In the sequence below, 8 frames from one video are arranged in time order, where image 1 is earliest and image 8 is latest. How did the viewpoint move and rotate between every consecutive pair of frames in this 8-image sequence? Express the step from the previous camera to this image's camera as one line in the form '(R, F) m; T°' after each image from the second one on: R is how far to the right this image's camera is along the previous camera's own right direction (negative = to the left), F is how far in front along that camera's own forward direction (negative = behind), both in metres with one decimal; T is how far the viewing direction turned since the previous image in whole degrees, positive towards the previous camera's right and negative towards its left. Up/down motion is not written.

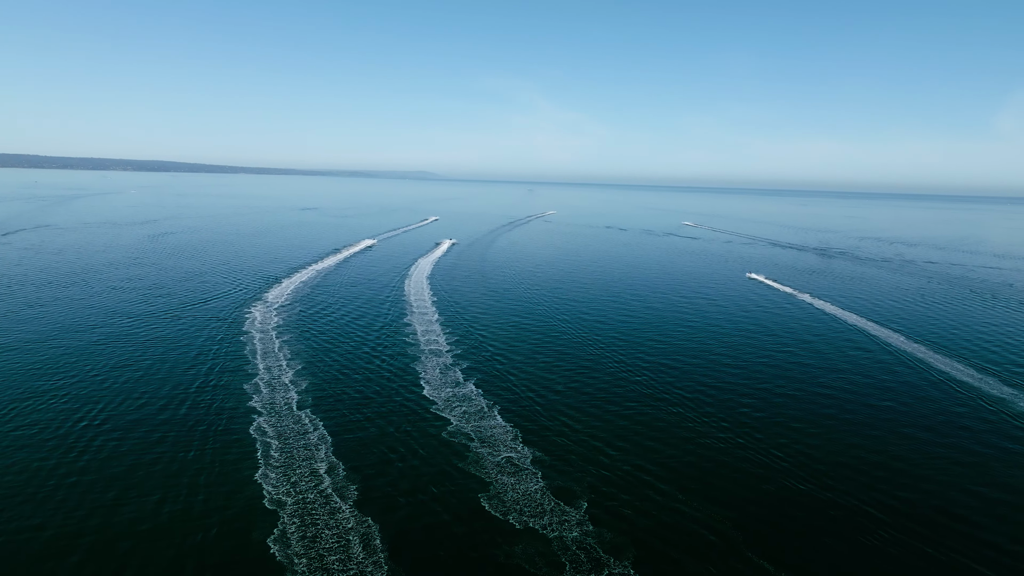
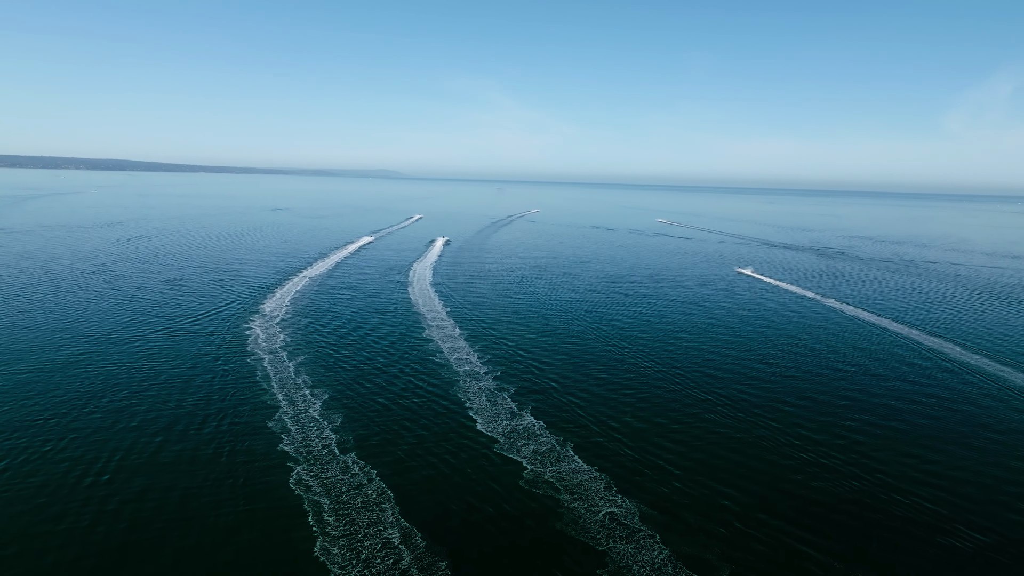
(-3.8, +4.0) m; +3°
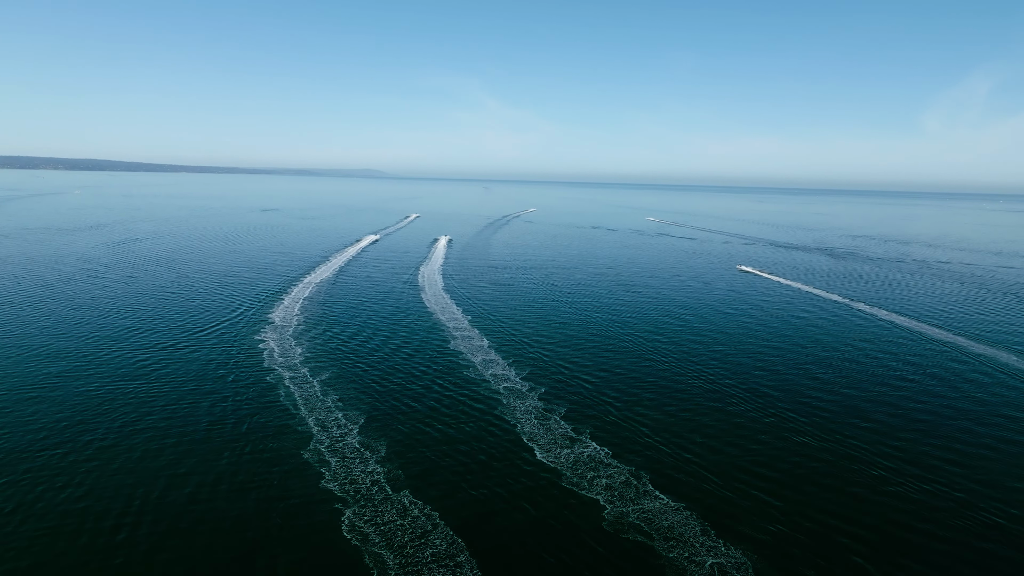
(-2.6, +2.6) m; +1°
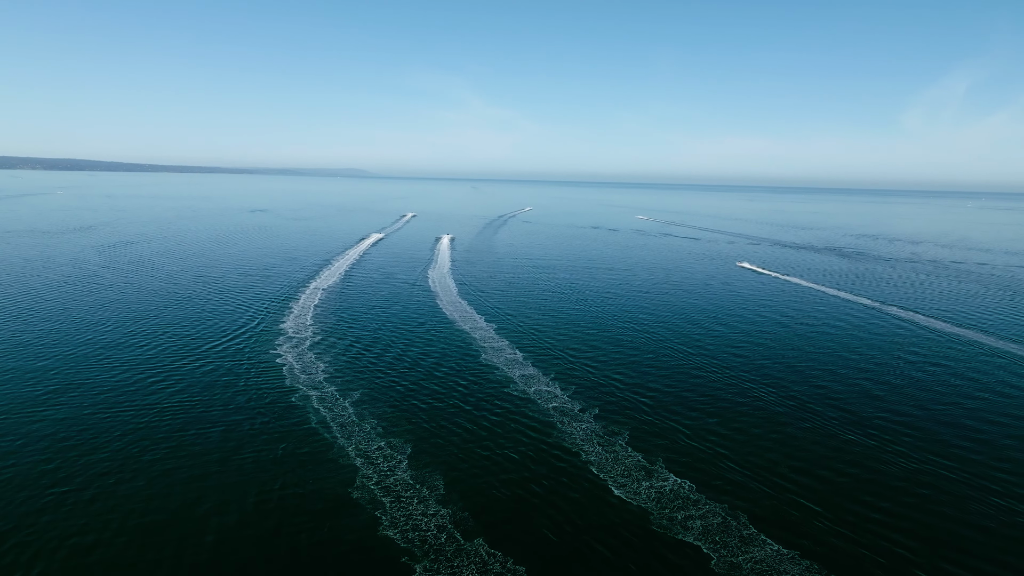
(-2.6, +2.6) m; +1°
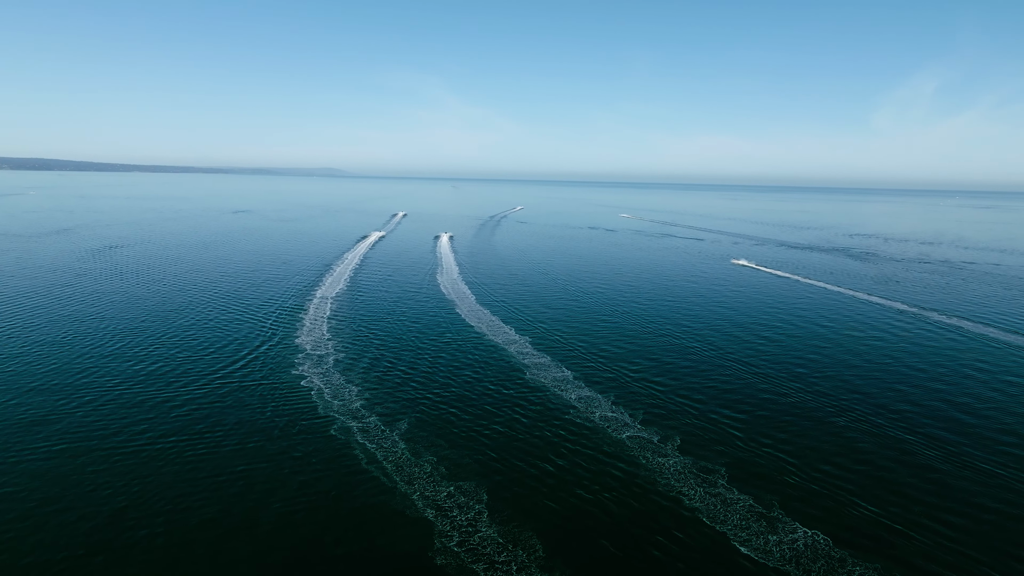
(-3.2, +3.3) m; +2°
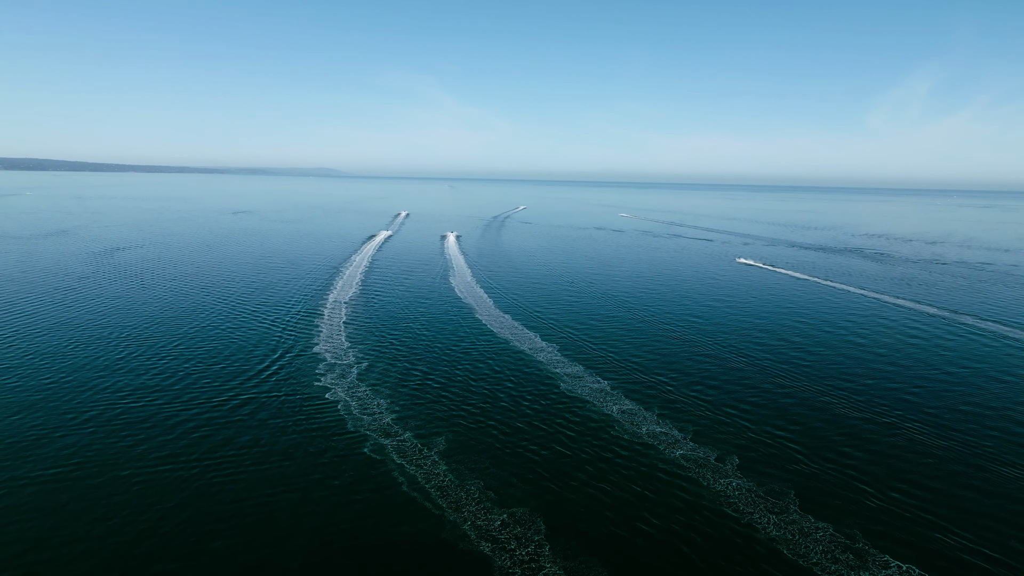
(-1.6, +1.6) m; 0°
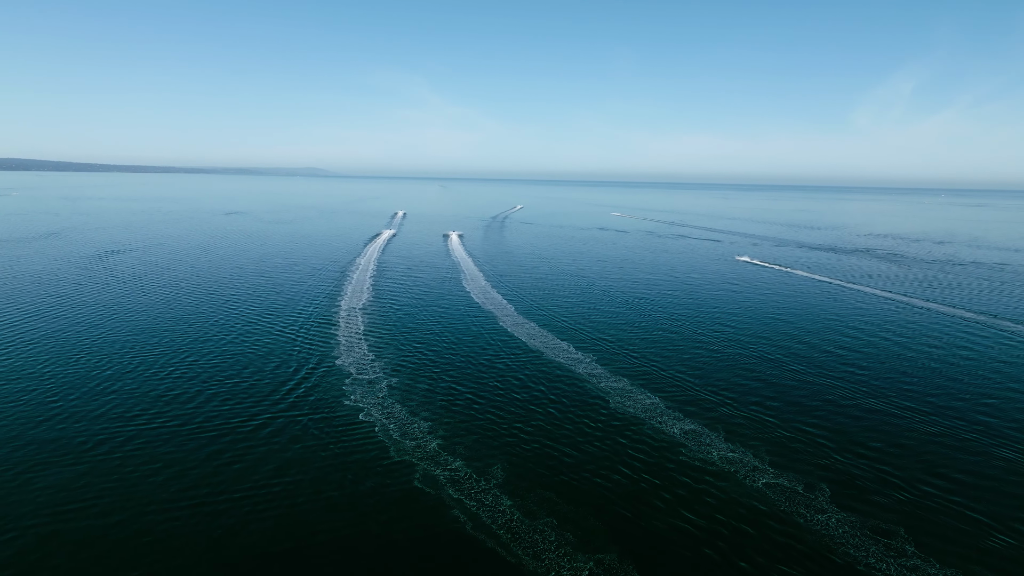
(-2.3, +2.3) m; +1°
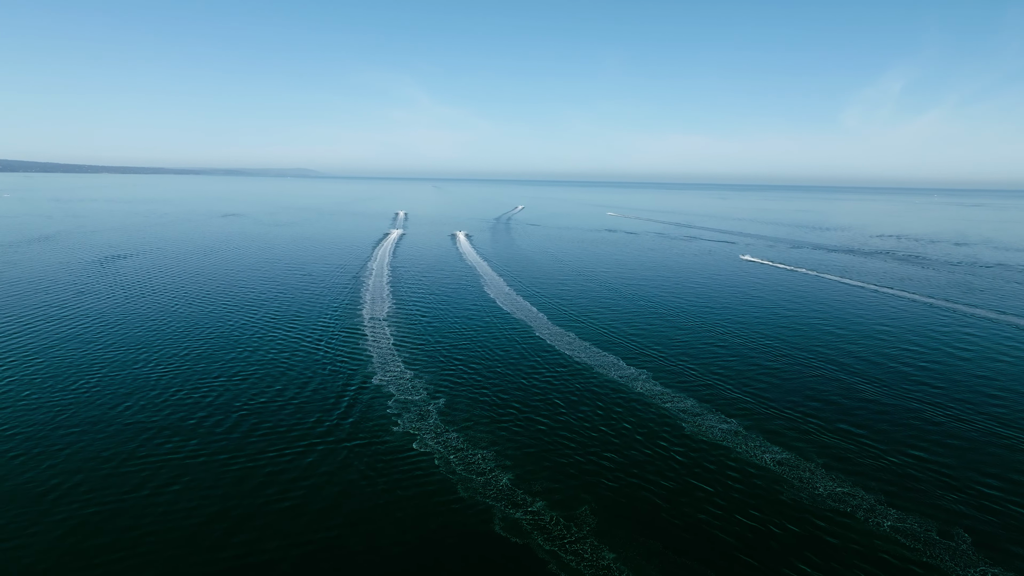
(-2.7, +2.6) m; +1°
